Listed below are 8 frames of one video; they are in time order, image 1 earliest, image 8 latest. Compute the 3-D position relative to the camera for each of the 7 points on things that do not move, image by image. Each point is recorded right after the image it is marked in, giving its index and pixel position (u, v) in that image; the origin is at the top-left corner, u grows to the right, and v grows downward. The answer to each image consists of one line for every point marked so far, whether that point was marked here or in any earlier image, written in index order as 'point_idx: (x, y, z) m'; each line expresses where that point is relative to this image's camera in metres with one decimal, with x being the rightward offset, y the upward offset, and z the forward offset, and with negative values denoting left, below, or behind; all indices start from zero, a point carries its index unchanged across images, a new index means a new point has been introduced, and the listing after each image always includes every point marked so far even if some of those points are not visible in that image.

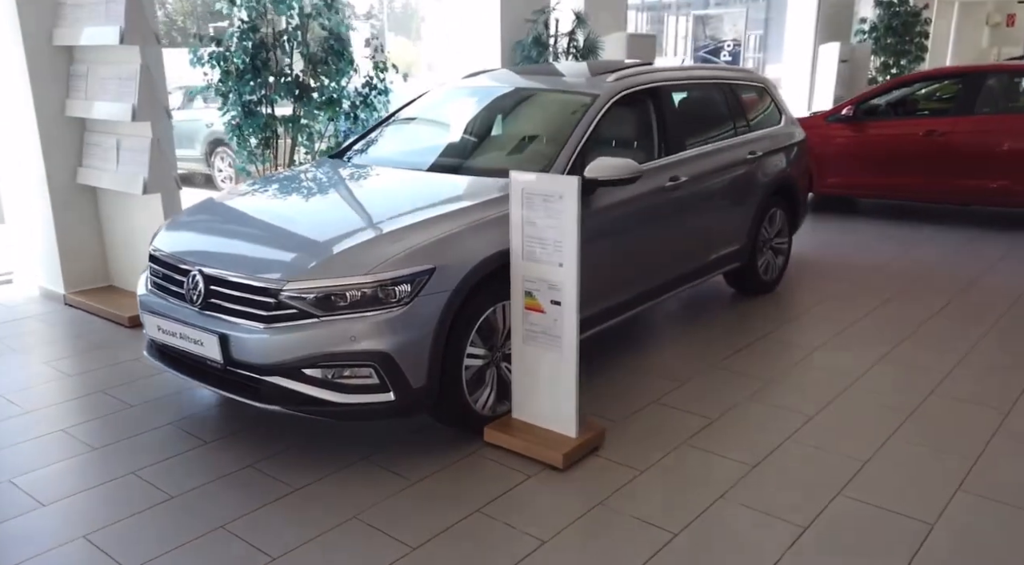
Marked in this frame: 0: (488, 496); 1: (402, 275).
0: (-0.1, -0.8, +3.0) m
1: (-0.4, 0.0, +3.1) m
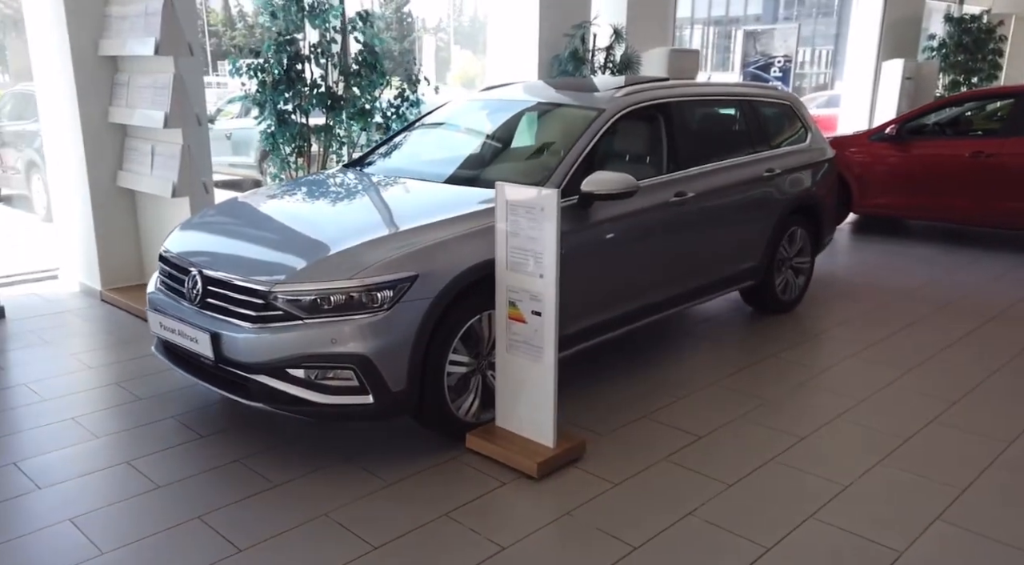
0: (-0.2, -0.8, +3.1) m
1: (-0.5, 0.0, +3.2) m
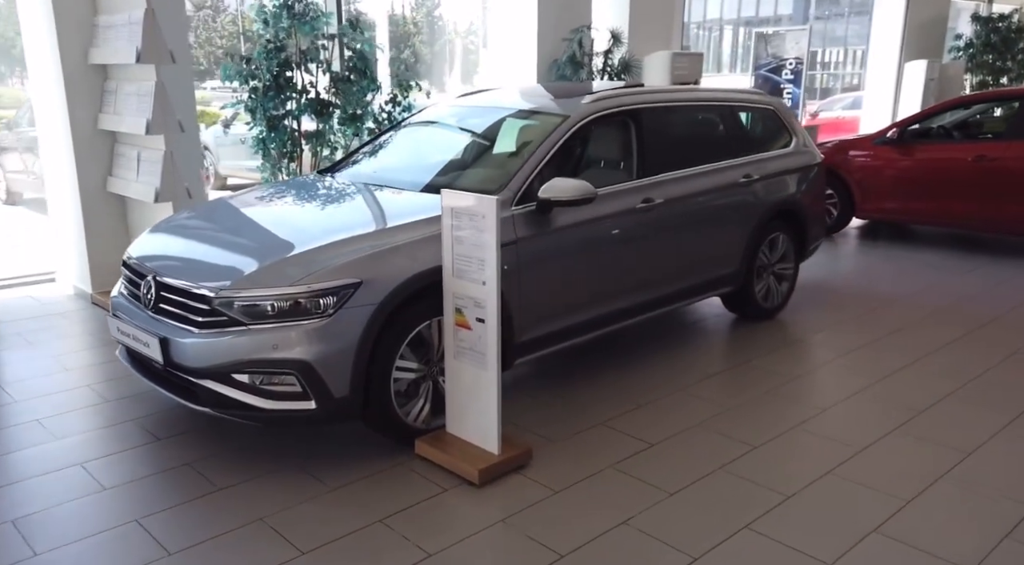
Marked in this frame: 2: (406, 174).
0: (-0.4, -0.8, +3.1) m
1: (-0.7, 0.0, +3.2) m
2: (-0.3, +0.5, +4.1) m
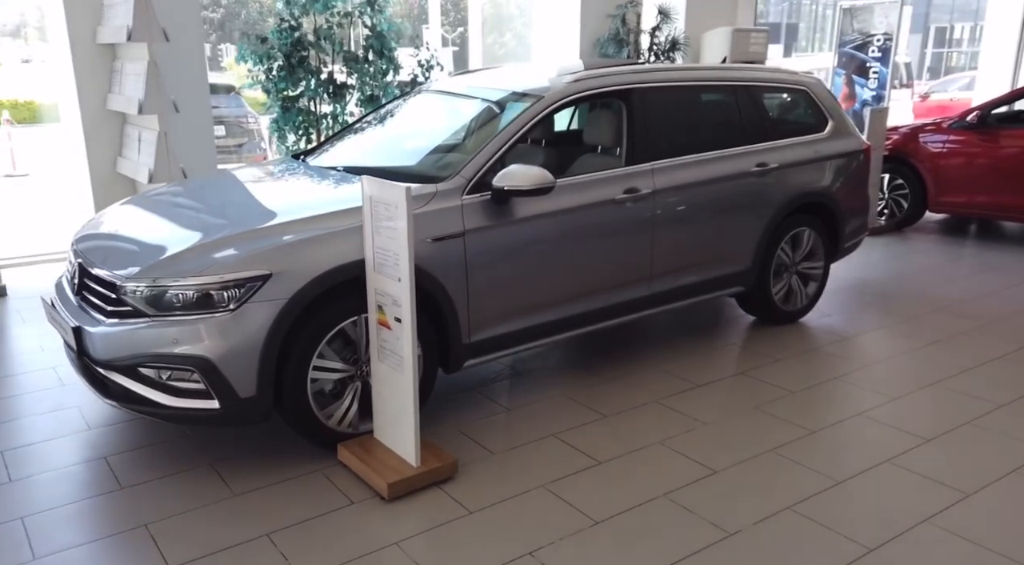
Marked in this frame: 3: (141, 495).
0: (-0.8, -0.8, +2.9) m
1: (-1.0, 0.0, +3.0) m
2: (-0.5, +0.6, +3.8) m
3: (-1.3, -0.8, +3.1) m
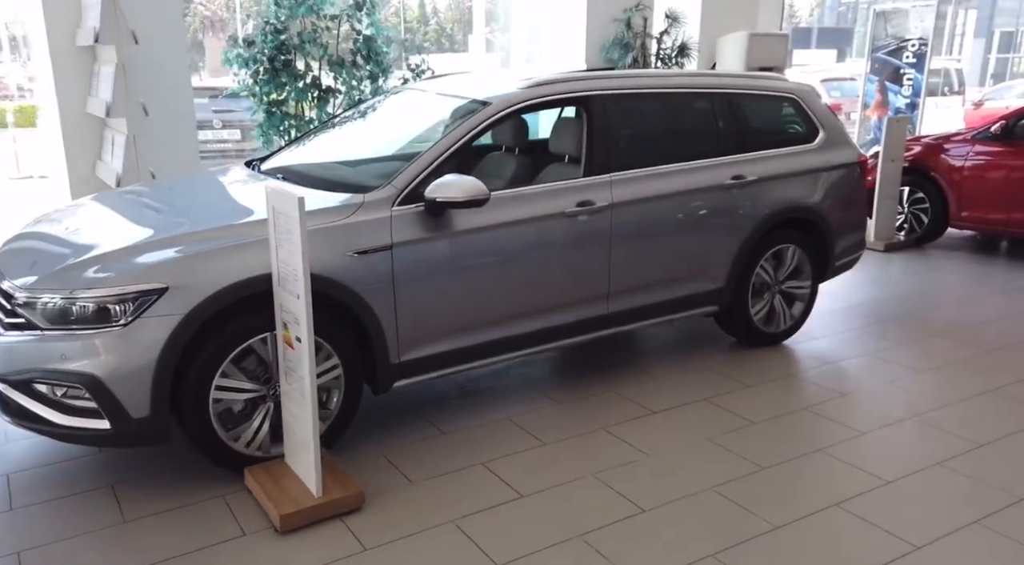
0: (-1.1, -0.9, +2.7) m
1: (-1.3, 0.0, +2.8) m
2: (-0.7, +0.5, +3.7) m
3: (-1.6, -0.8, +2.9) m
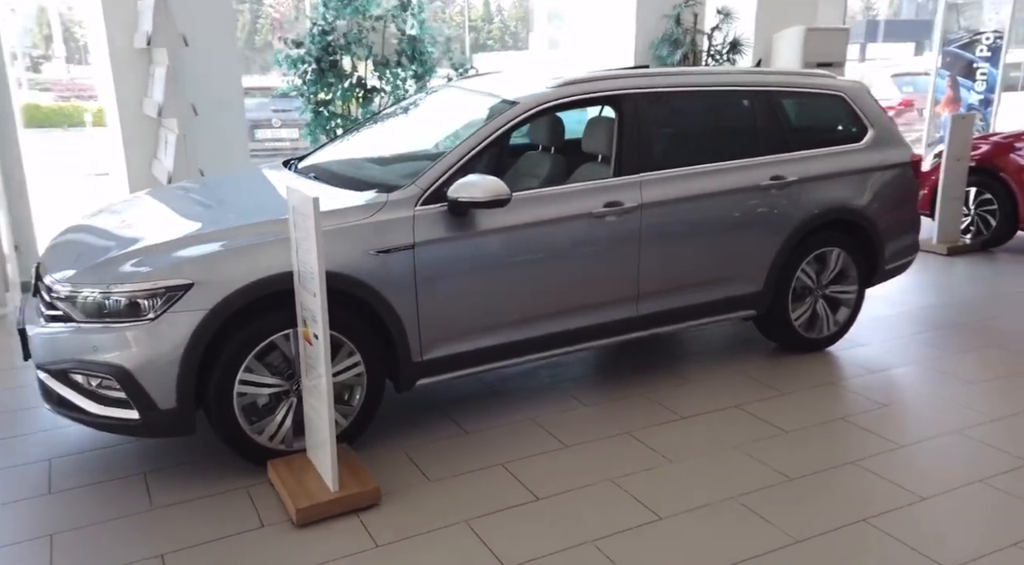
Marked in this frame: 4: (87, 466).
0: (-1.0, -0.8, +2.8) m
1: (-1.2, 0.0, +2.9) m
2: (-0.6, +0.5, +3.7) m
3: (-1.6, -0.8, +3.0) m
4: (-1.6, -0.7, +3.3) m
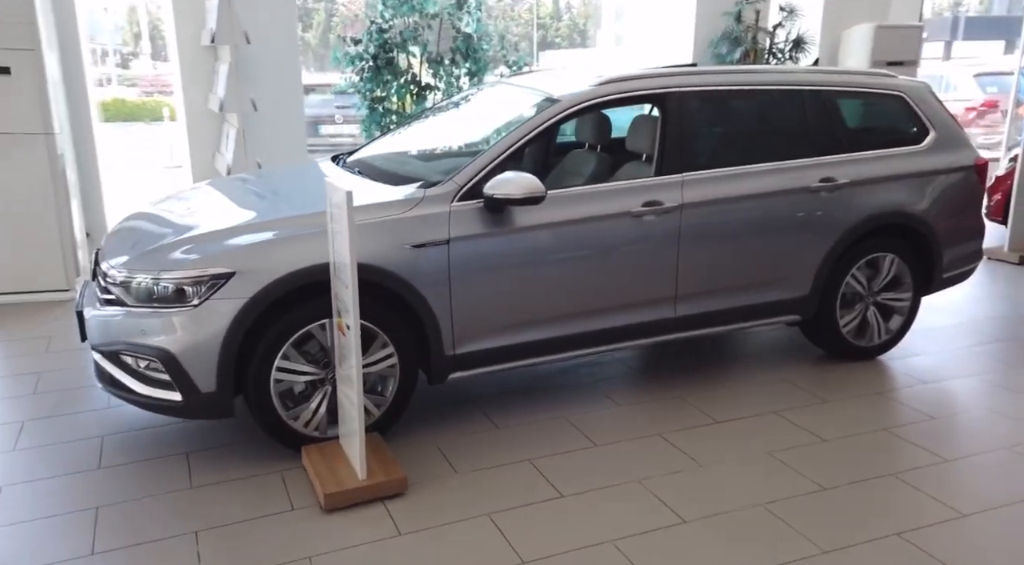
0: (-1.0, -0.8, +2.9) m
1: (-1.1, 0.0, +3.1) m
2: (-0.4, +0.5, +3.8) m
3: (-1.5, -0.7, +3.2) m
4: (-1.5, -0.6, +3.5) m
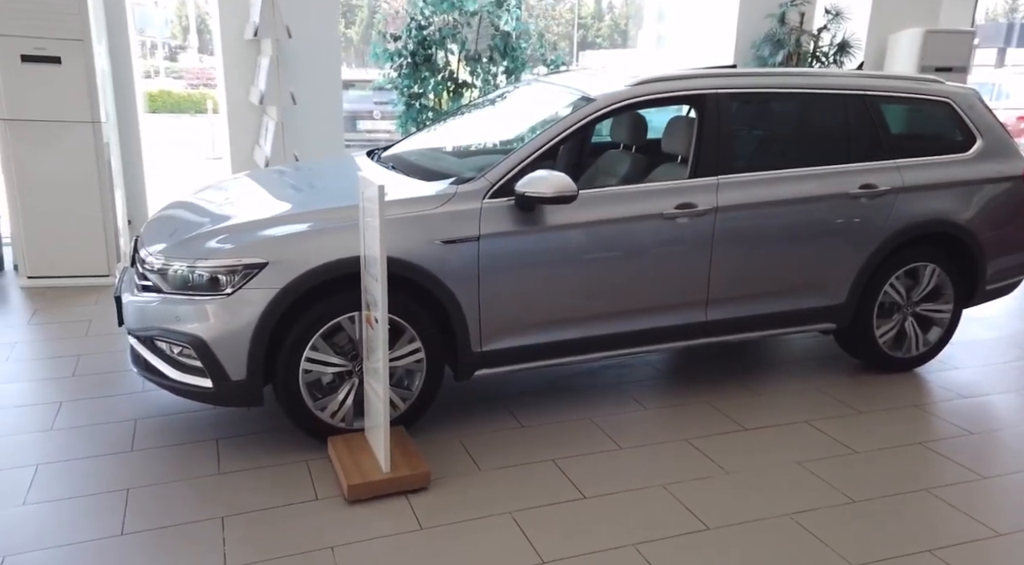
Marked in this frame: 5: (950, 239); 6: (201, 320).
0: (-0.9, -0.8, +3.0) m
1: (-1.0, +0.1, +3.1) m
2: (-0.3, +0.6, +3.8) m
3: (-1.4, -0.7, +3.3) m
4: (-1.4, -0.6, +3.5) m
5: (+2.1, +0.2, +4.1) m
6: (-1.2, -0.1, +3.1) m
